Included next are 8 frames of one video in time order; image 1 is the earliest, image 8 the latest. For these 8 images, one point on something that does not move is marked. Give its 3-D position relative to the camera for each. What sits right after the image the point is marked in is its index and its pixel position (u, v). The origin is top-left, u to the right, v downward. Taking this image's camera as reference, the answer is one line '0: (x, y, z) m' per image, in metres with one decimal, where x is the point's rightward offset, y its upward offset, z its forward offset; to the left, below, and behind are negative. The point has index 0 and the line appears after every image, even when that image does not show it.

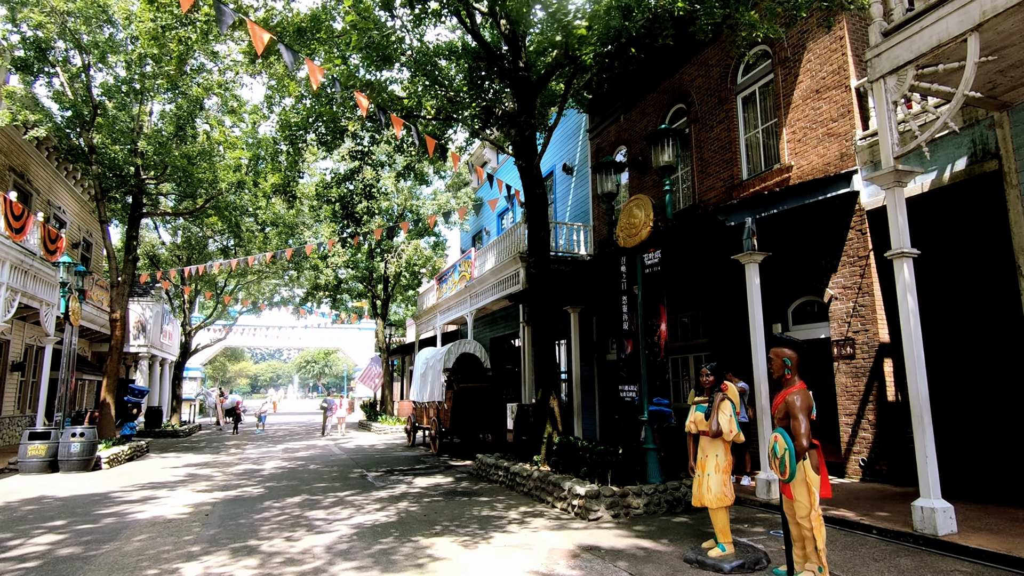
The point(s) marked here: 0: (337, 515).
0: (-2.3, -3.0, +8.0) m
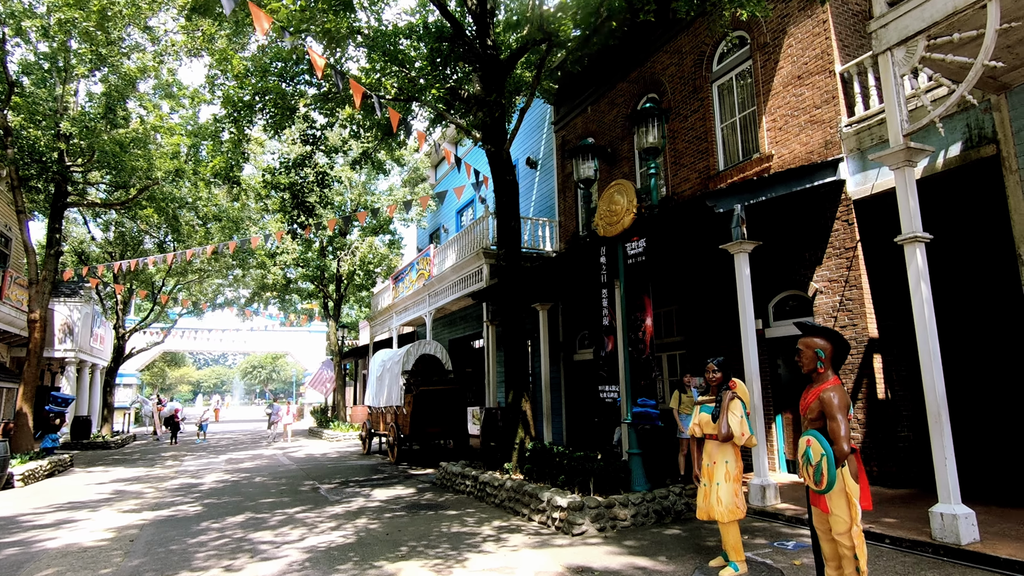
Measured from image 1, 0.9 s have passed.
0: (-2.6, -2.9, +7.0) m
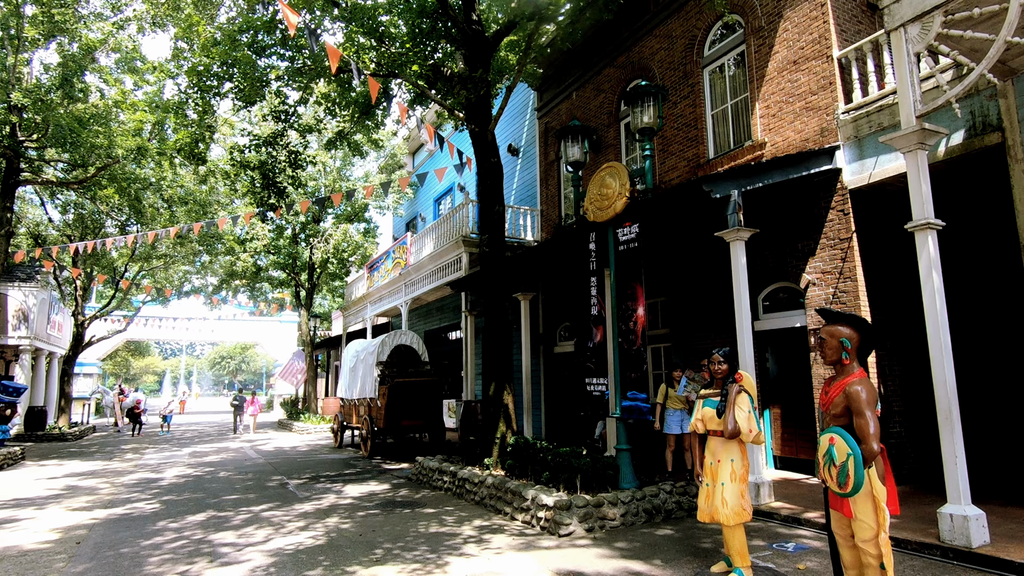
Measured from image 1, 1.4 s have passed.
0: (-2.8, -2.7, +6.5) m
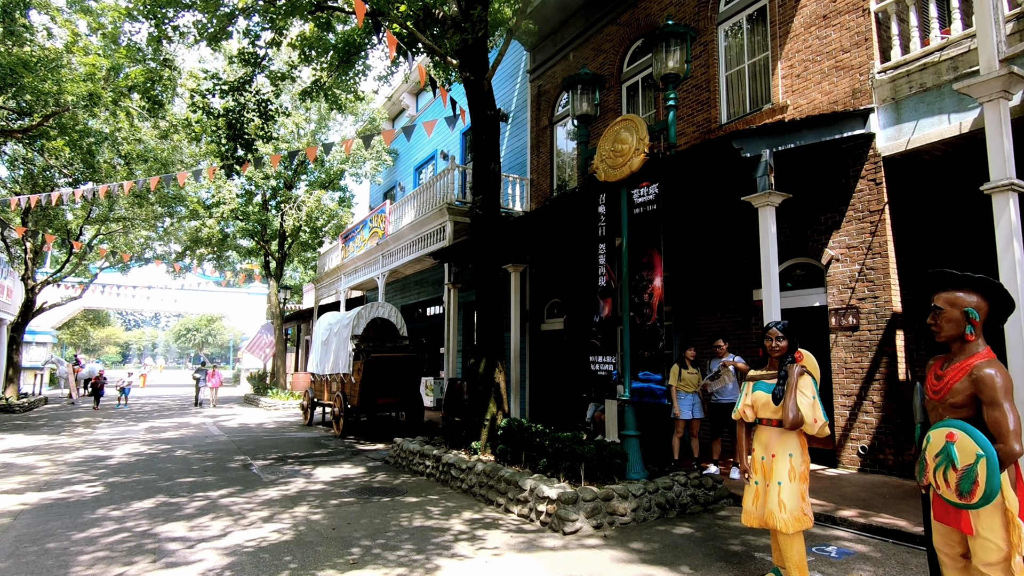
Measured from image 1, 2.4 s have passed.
0: (-2.9, -2.3, +5.6) m
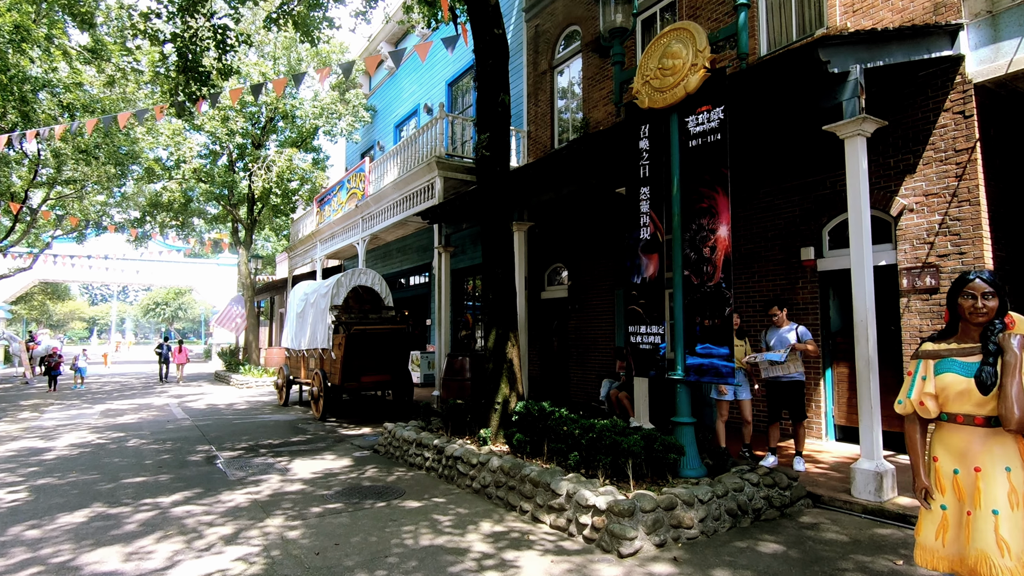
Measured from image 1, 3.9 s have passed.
0: (-2.6, -1.9, +4.3) m
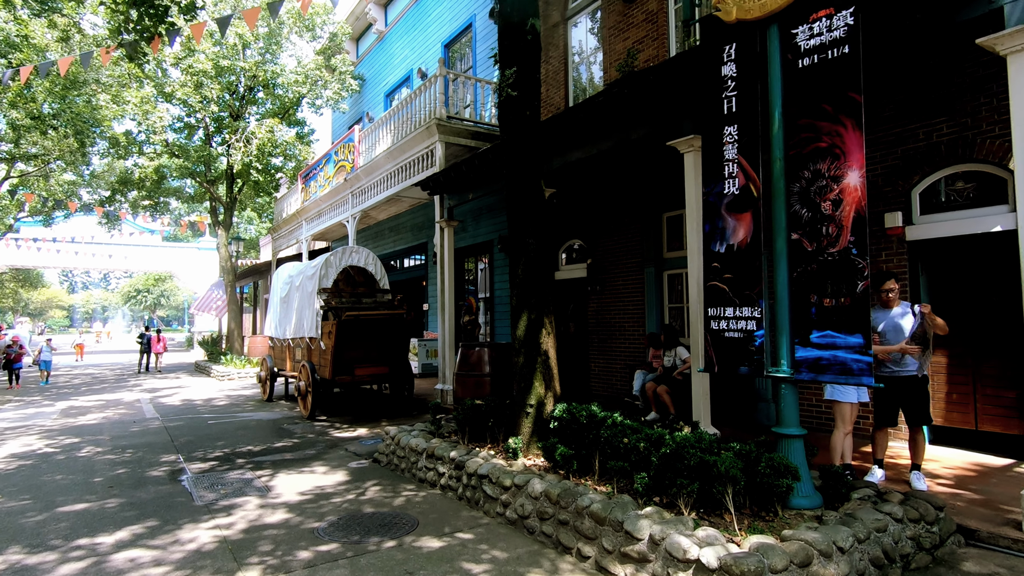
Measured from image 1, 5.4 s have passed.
0: (-2.2, -1.8, +2.9) m
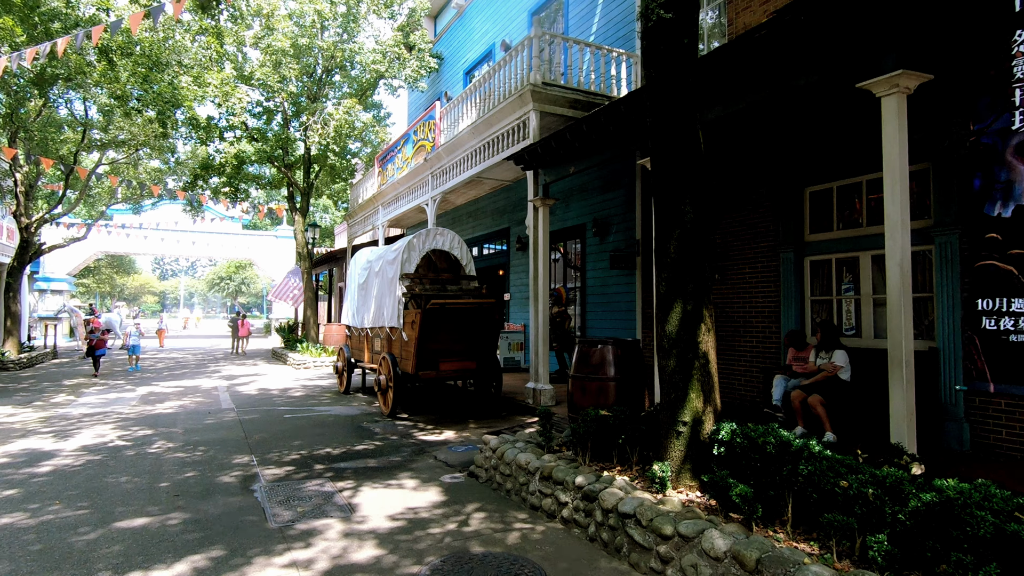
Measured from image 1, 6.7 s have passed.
0: (-1.5, -1.7, +2.0) m
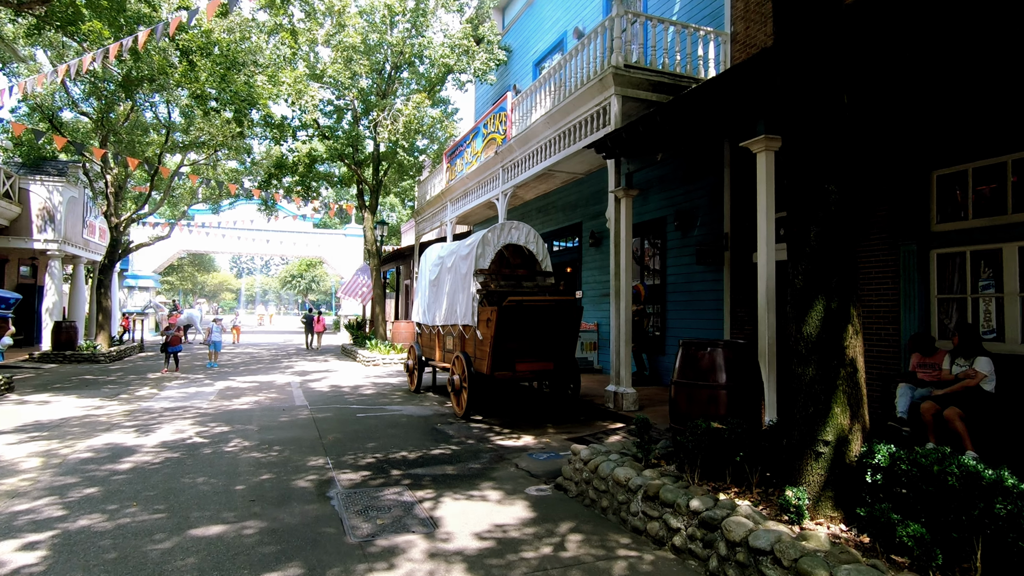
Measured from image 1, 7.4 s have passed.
0: (-1.0, -1.6, +1.6) m
